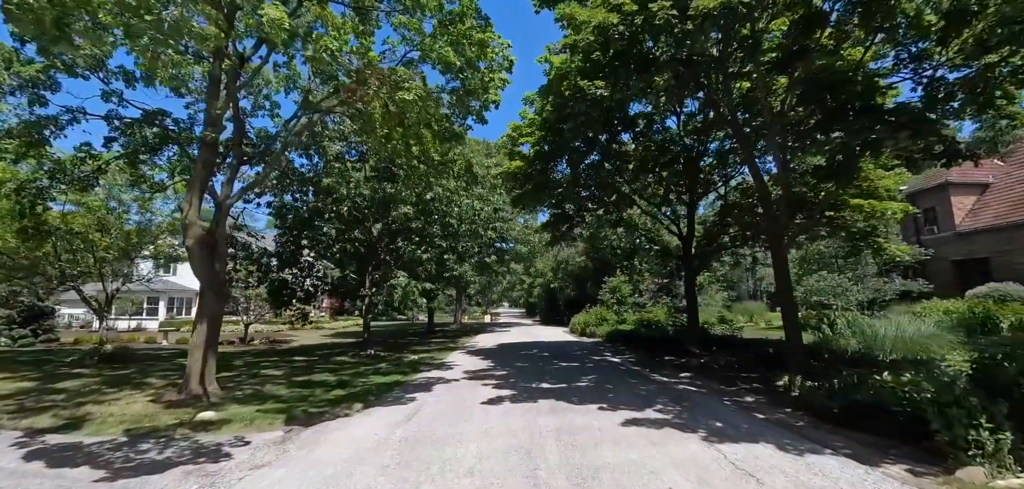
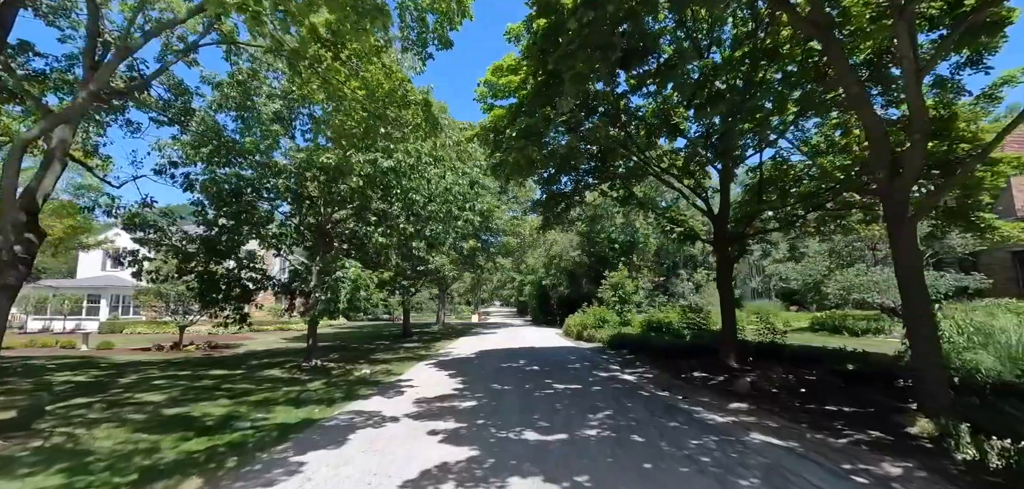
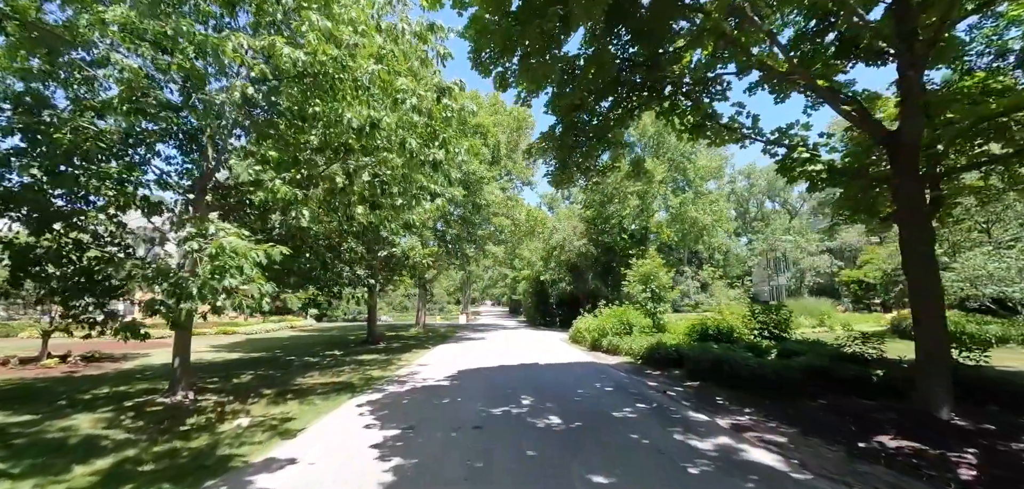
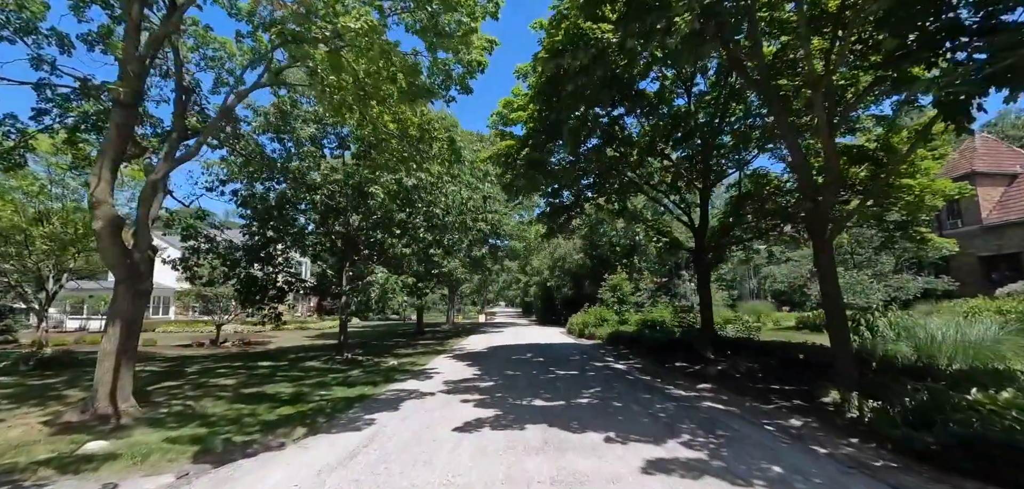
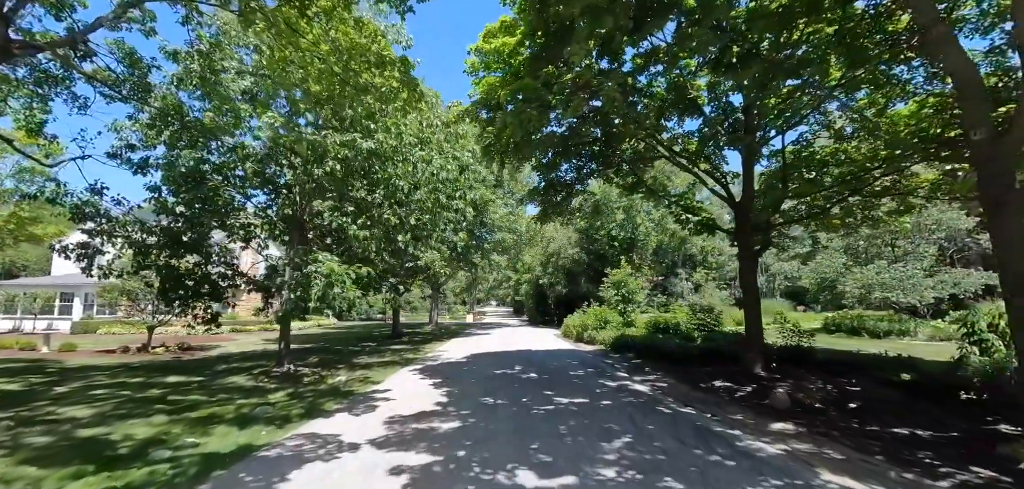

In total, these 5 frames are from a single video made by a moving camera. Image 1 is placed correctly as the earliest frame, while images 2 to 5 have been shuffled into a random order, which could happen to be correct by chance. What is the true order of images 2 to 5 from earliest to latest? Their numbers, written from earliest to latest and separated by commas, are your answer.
4, 2, 5, 3
